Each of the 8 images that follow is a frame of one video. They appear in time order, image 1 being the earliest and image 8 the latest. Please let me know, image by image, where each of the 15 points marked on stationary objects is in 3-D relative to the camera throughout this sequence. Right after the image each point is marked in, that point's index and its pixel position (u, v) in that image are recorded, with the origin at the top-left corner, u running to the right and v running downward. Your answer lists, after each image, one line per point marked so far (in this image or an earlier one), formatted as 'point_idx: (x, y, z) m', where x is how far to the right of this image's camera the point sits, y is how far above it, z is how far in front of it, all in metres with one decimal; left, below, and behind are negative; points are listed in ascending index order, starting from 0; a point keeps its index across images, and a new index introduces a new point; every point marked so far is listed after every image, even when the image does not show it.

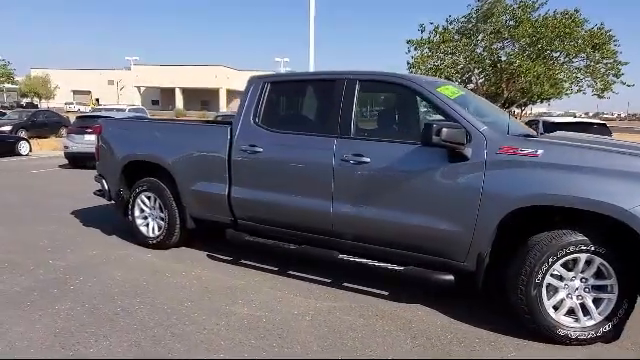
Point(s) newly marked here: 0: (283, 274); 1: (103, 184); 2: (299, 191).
0: (-0.4, -0.9, +5.3) m
1: (-2.7, 0.0, +6.7) m
2: (-0.2, -0.1, +5.0) m
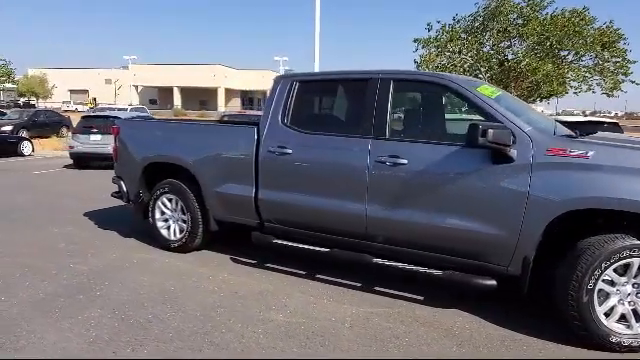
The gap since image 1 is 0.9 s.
0: (-0.1, -0.9, +5.2) m
1: (-2.4, -0.1, +6.5) m
2: (+0.1, -0.1, +4.9) m
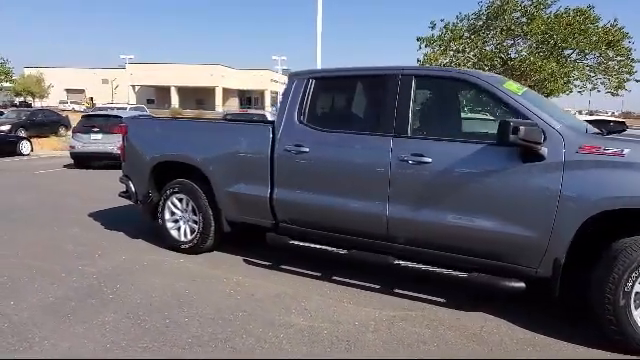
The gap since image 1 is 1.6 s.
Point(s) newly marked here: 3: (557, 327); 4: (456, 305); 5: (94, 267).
0: (+0.1, -0.9, +5.1) m
1: (-2.3, -0.1, +6.3) m
2: (+0.2, -0.1, +4.8) m
3: (+1.8, -1.1, +4.0) m
4: (+1.1, -1.0, +4.5) m
5: (-2.2, -0.9, +5.3) m
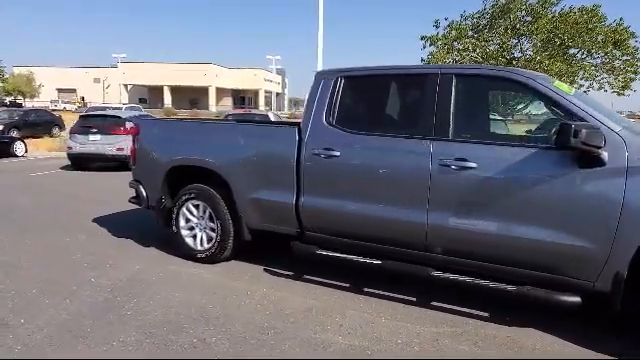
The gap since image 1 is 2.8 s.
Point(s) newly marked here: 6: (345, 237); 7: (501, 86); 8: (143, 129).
0: (+0.3, -1.0, +4.8) m
1: (-2.0, -0.1, +6.0) m
2: (+0.5, -0.2, +4.5) m
3: (+2.1, -1.1, +3.8) m
4: (+1.4, -1.1, +4.2) m
5: (-2.0, -0.9, +5.0) m
6: (+0.2, -0.5, +4.8) m
7: (+1.4, +0.7, +4.2) m
8: (-2.0, +0.6, +5.9) m
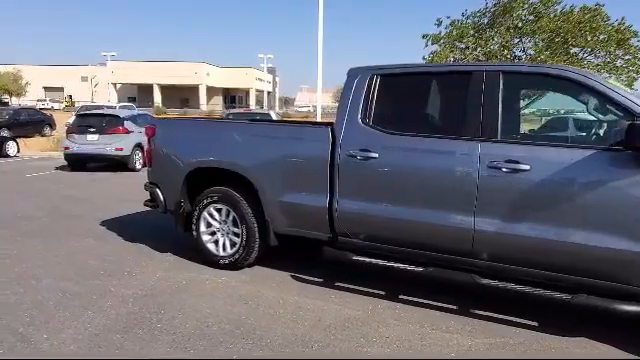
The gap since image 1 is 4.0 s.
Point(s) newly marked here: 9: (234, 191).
0: (+0.6, -1.0, +4.6) m
1: (-1.7, -0.1, +5.7) m
2: (+0.8, -0.2, +4.2) m
3: (+2.4, -1.2, +3.6) m
4: (+1.7, -1.1, +4.0) m
5: (-1.7, -1.0, +4.7) m
6: (+0.5, -0.5, +4.6) m
7: (+1.7, +0.7, +4.0) m
8: (-1.7, +0.5, +5.7) m
9: (-0.8, -0.1, +5.2) m
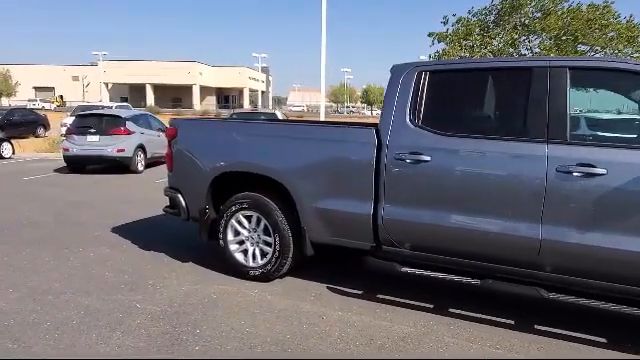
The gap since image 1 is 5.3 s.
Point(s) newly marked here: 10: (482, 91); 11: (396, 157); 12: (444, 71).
0: (+1.0, -1.1, +4.2) m
1: (-1.4, -0.2, +5.3) m
2: (+1.2, -0.2, +3.9) m
3: (+2.8, -1.2, +3.3) m
4: (+2.1, -1.1, +3.7) m
5: (-1.3, -1.0, +4.4) m
6: (+0.9, -0.6, +4.2) m
7: (+2.1, +0.7, +3.6) m
8: (-1.4, +0.5, +5.3) m
9: (-0.5, -0.2, +4.9) m
10: (+1.2, +0.7, +4.1) m
11: (+0.6, +0.2, +4.2) m
12: (+1.0, +0.9, +4.2) m
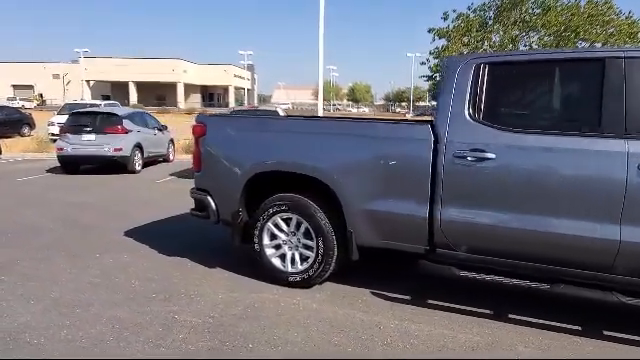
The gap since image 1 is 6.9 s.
0: (+1.4, -1.0, +4.0) m
1: (-1.0, -0.2, +5.0) m
2: (+1.6, -0.2, +3.7) m
3: (+3.2, -1.2, +3.1) m
4: (+2.5, -1.1, +3.4) m
5: (-0.9, -1.0, +4.0) m
6: (+1.3, -0.6, +4.0) m
7: (+2.5, +0.7, +3.4) m
8: (-1.0, +0.5, +4.9) m
9: (-0.1, -0.2, +4.6) m
10: (+1.6, +0.7, +3.8) m
11: (+1.0, +0.2, +3.9) m
12: (+1.3, +0.9, +4.0) m
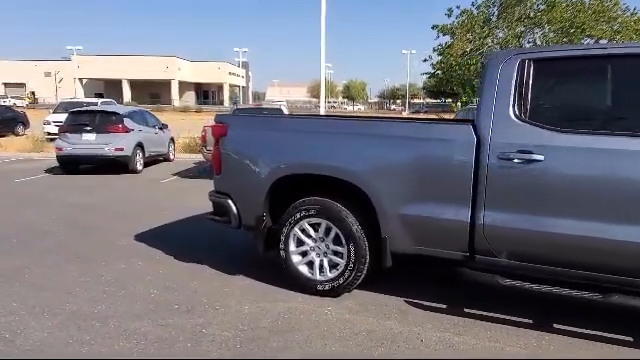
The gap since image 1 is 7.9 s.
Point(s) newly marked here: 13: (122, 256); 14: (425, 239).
0: (+1.7, -1.1, +3.8) m
1: (-0.8, -0.2, +4.8) m
2: (+1.8, -0.2, +3.5) m
3: (+3.5, -1.2, +2.9) m
4: (+2.8, -1.1, +3.2) m
5: (-0.7, -1.0, +3.8) m
6: (+1.5, -0.6, +3.8) m
7: (+2.7, +0.7, +3.2) m
8: (-0.8, +0.5, +4.7) m
9: (+0.1, -0.2, +4.3) m
10: (+1.9, +0.7, +3.6) m
11: (+1.2, +0.2, +3.7) m
12: (+1.6, +0.9, +3.8) m
13: (-2.1, -0.8, +5.7) m
14: (+0.8, -0.4, +4.0) m
